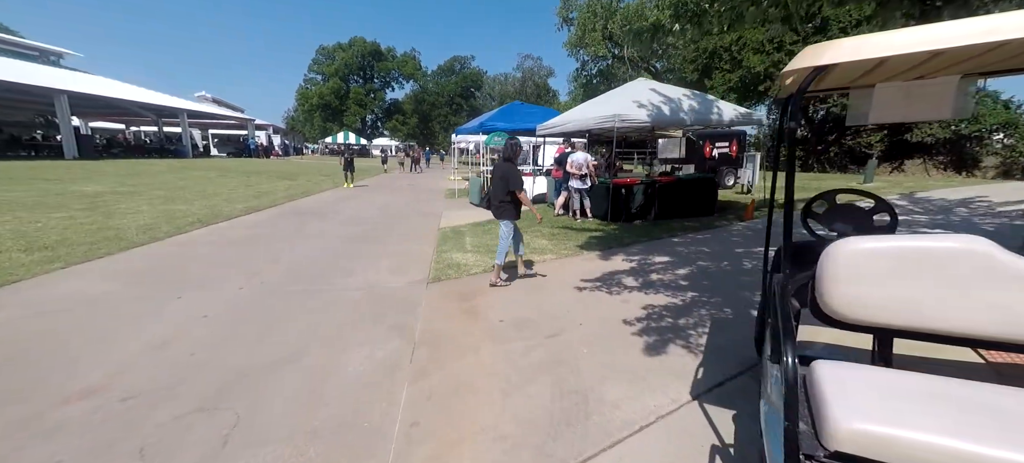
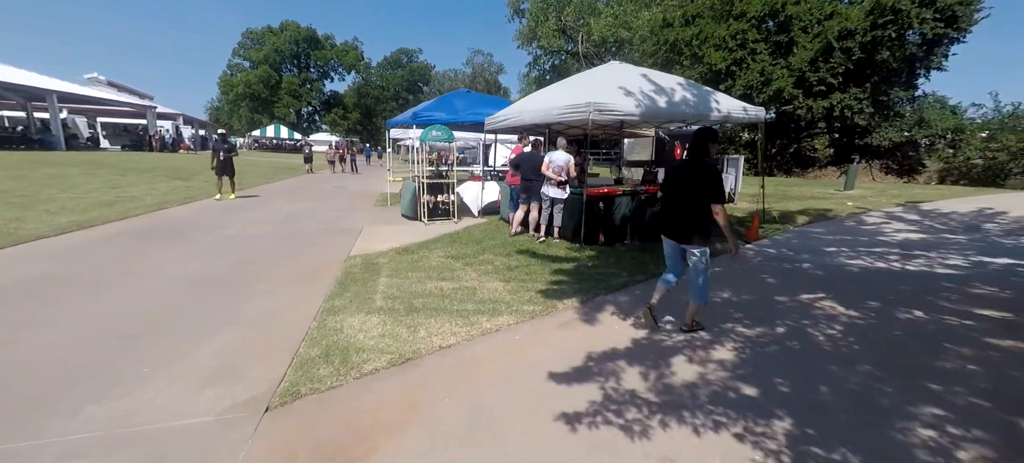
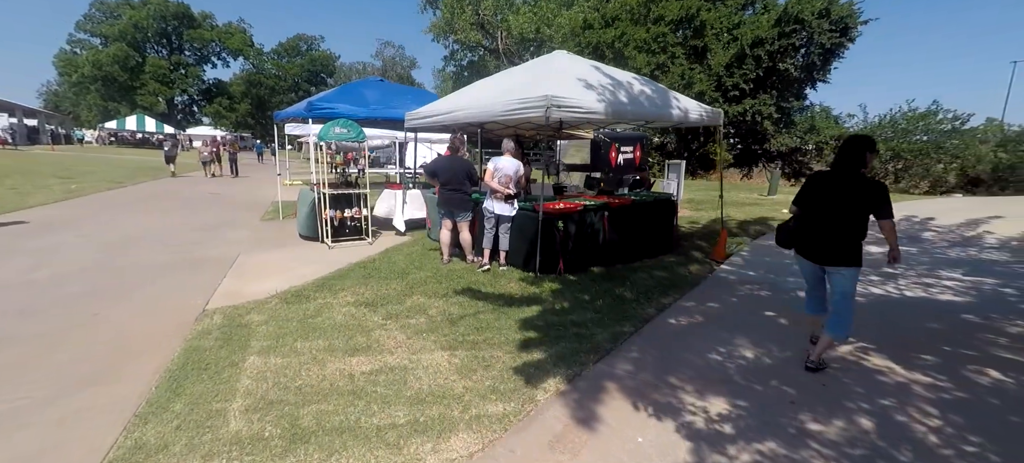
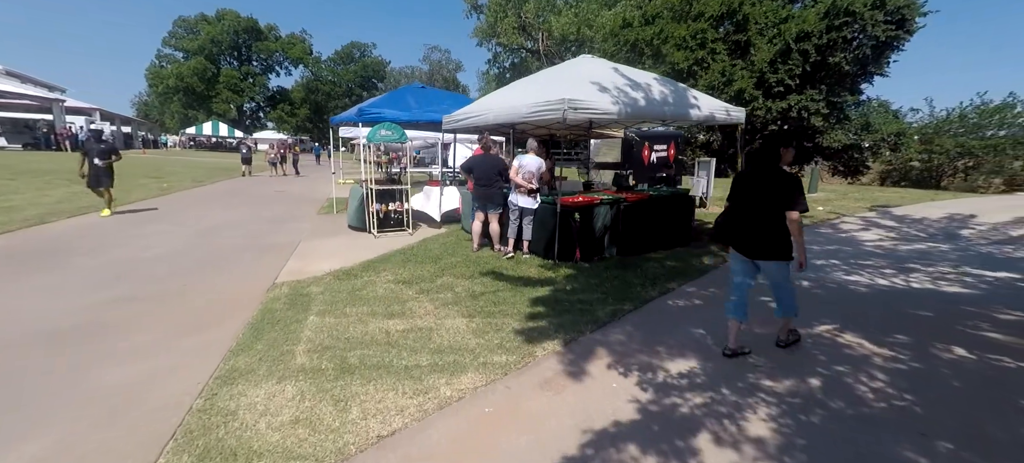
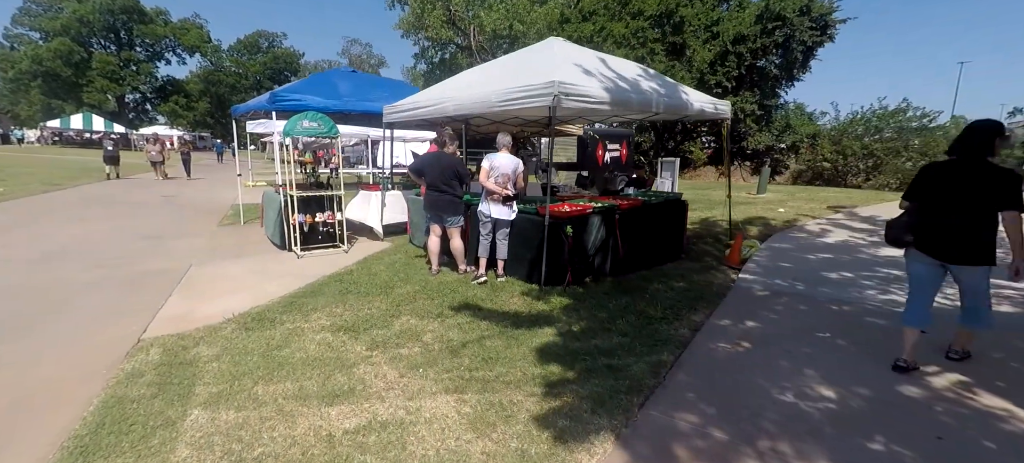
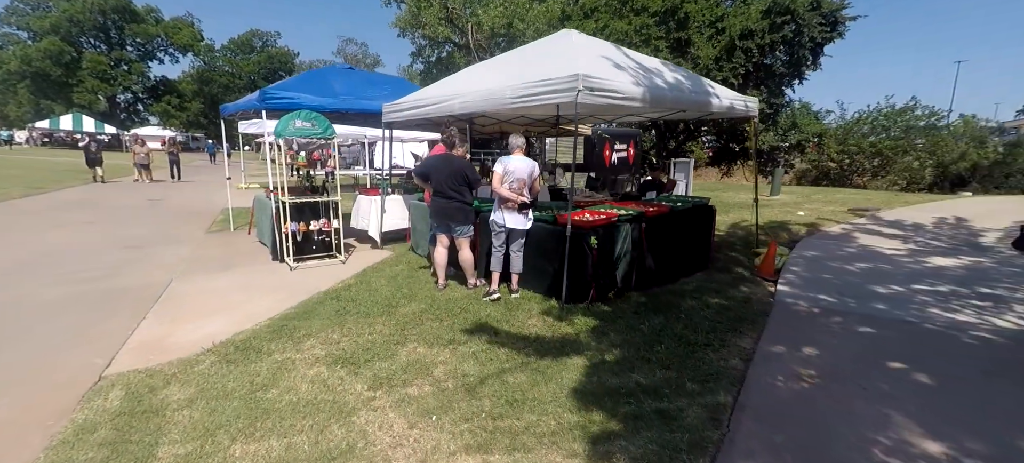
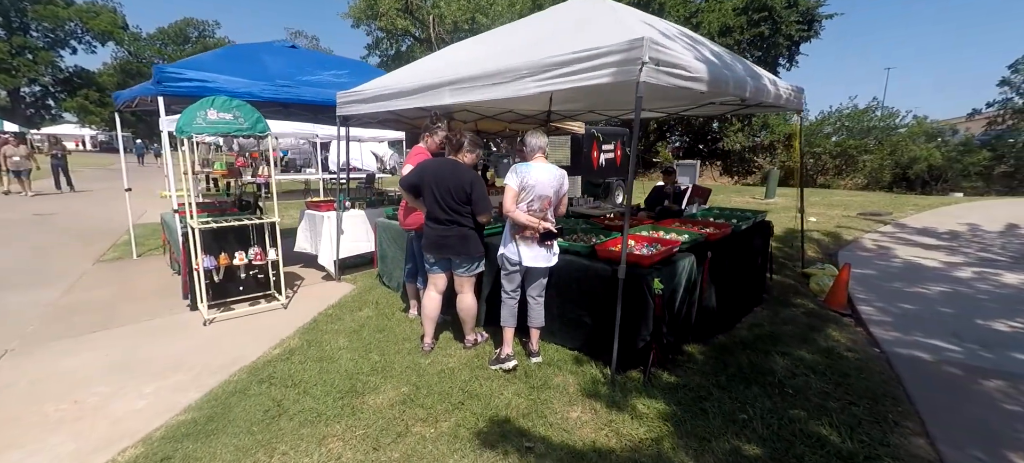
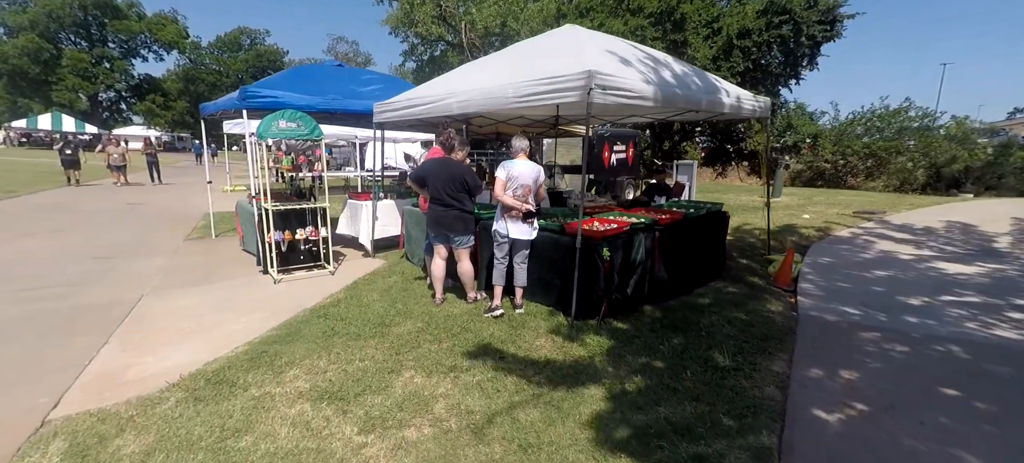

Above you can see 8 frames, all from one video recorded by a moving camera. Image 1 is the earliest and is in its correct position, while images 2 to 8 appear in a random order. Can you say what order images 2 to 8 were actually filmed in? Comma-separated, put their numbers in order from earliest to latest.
2, 4, 3, 5, 6, 8, 7
